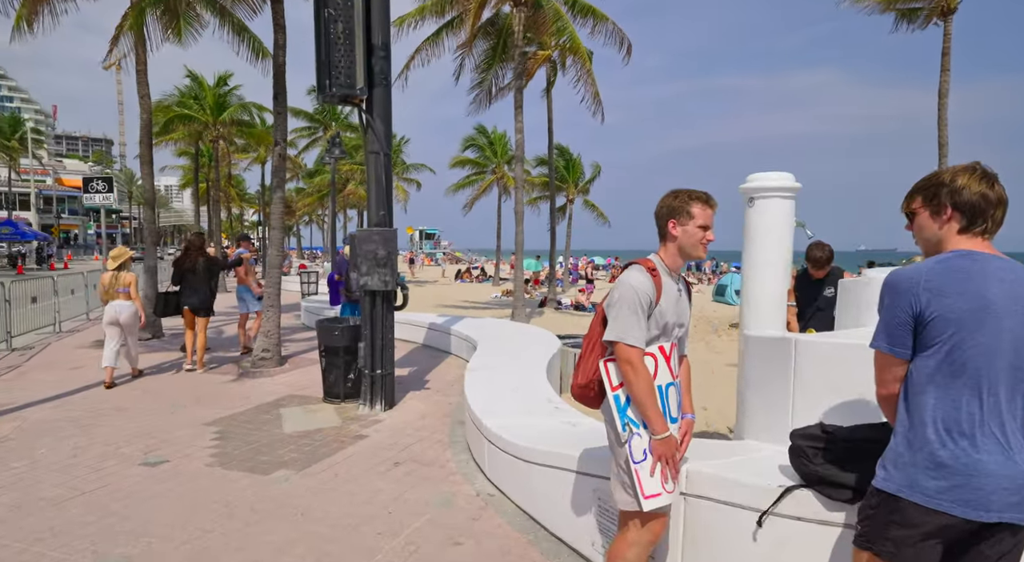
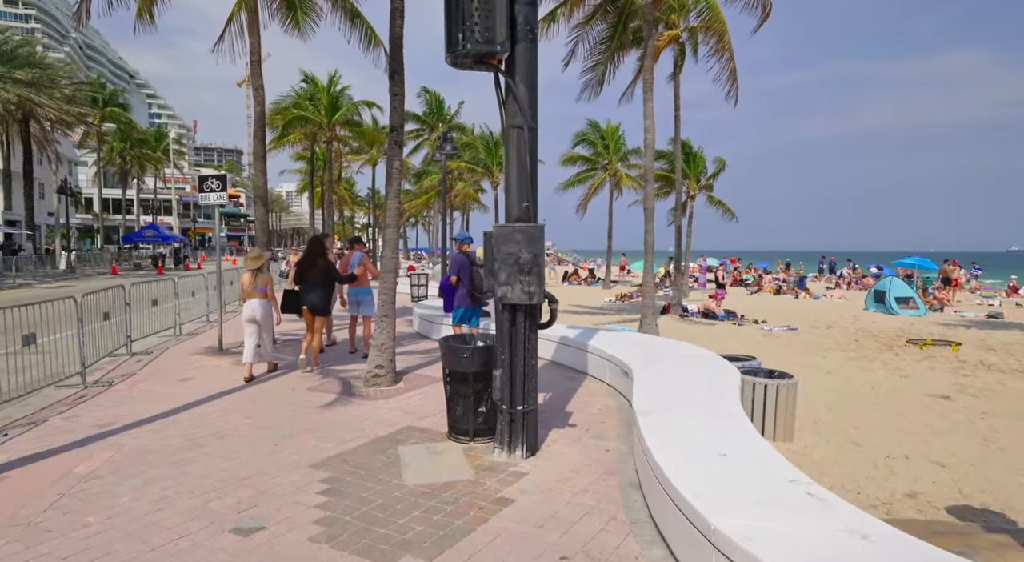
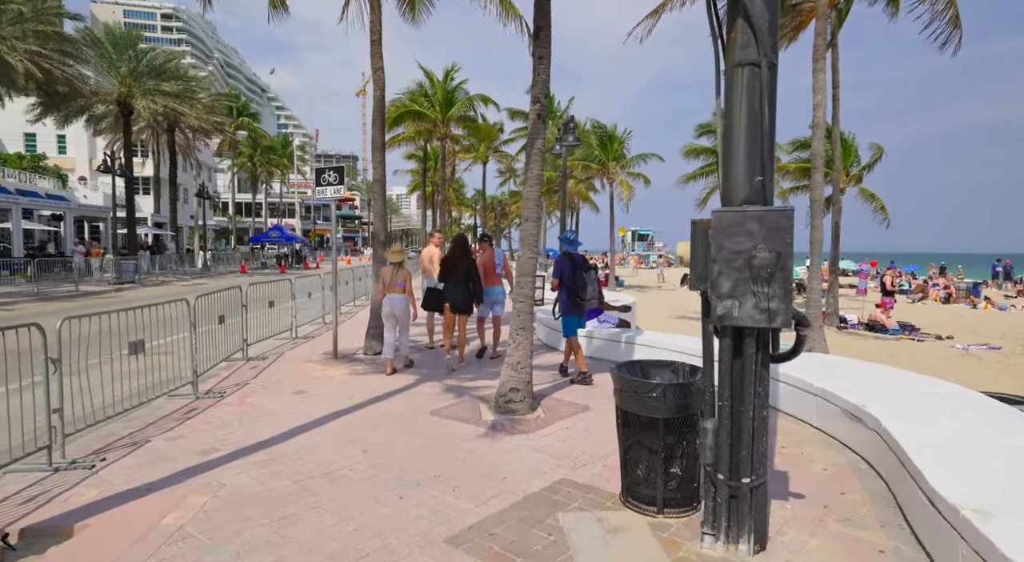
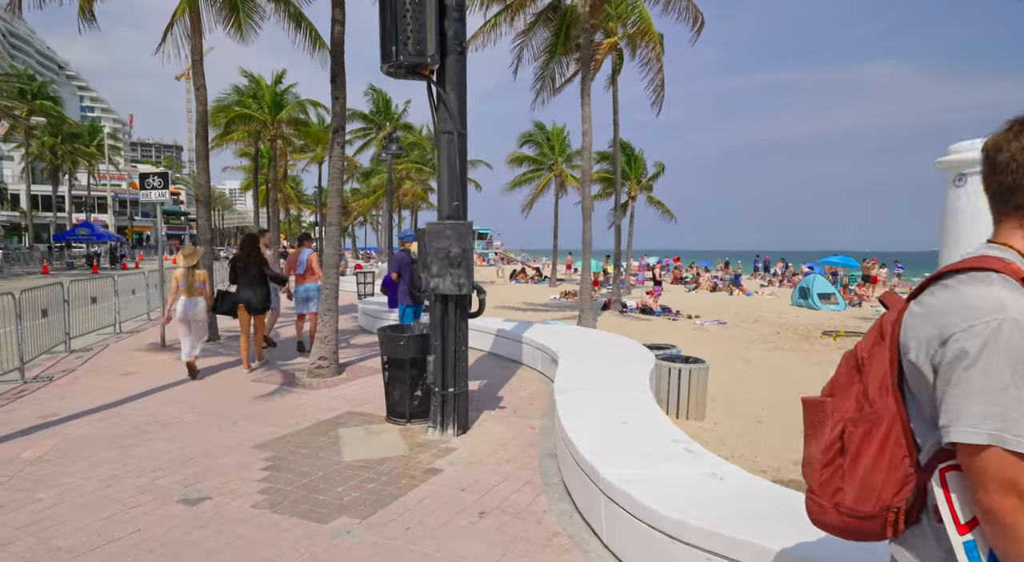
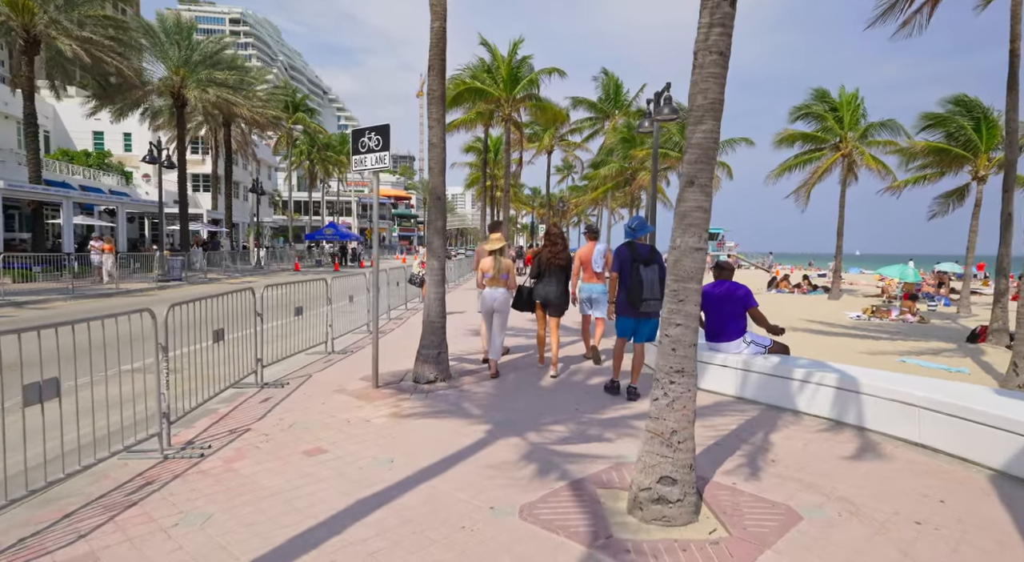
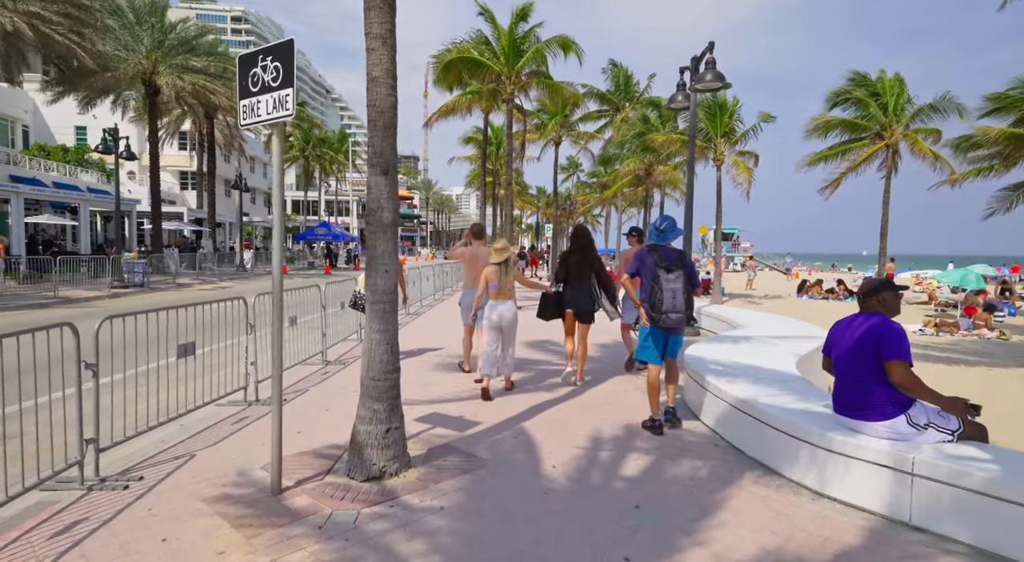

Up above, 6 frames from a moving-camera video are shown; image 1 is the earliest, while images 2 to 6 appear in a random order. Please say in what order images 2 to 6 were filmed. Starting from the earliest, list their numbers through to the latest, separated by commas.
4, 2, 3, 5, 6
